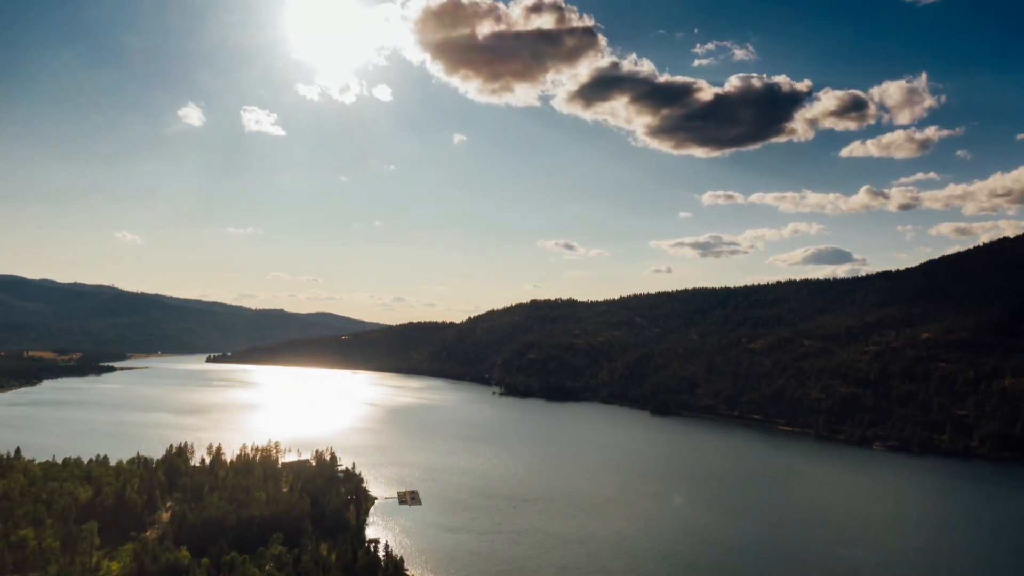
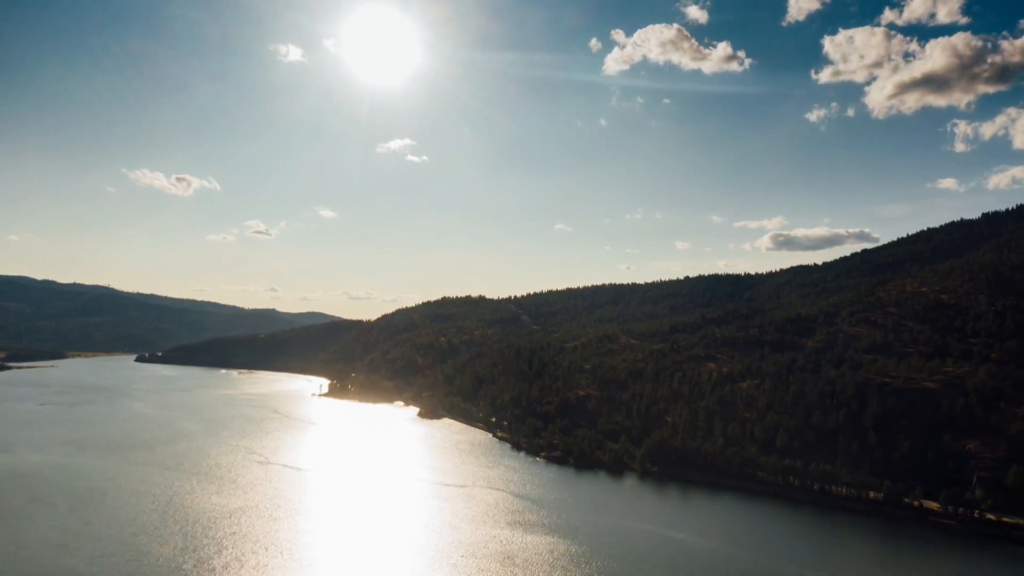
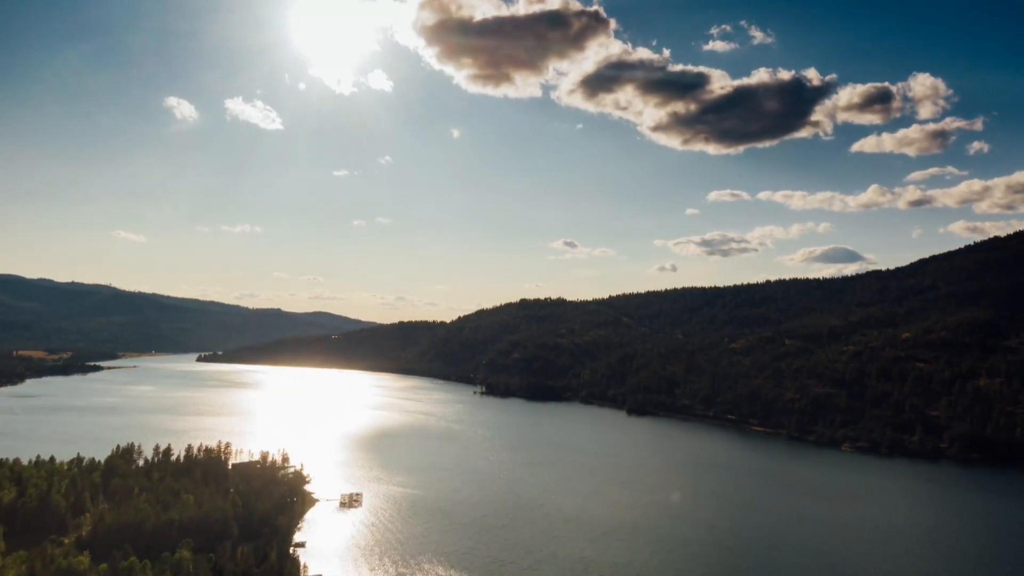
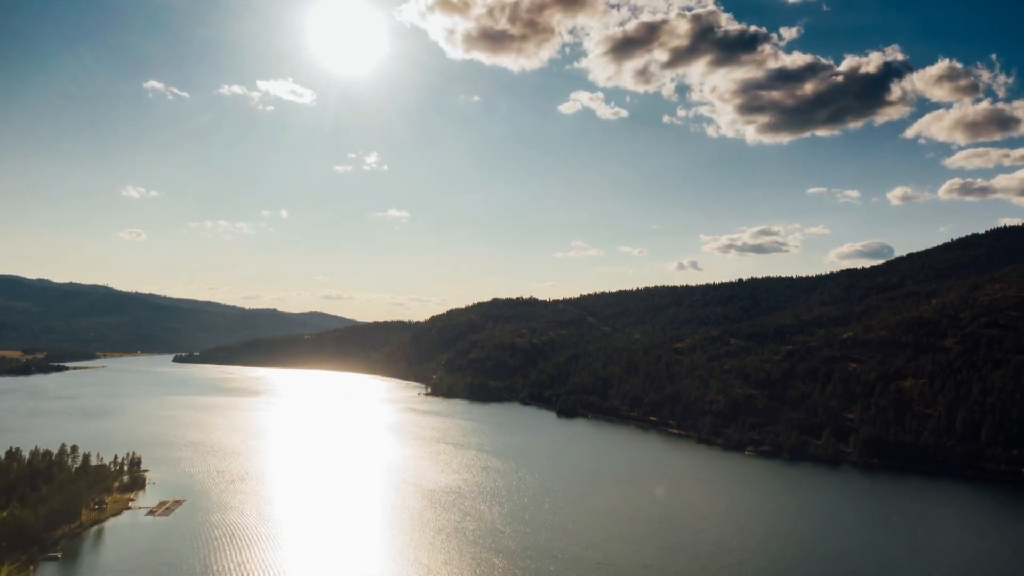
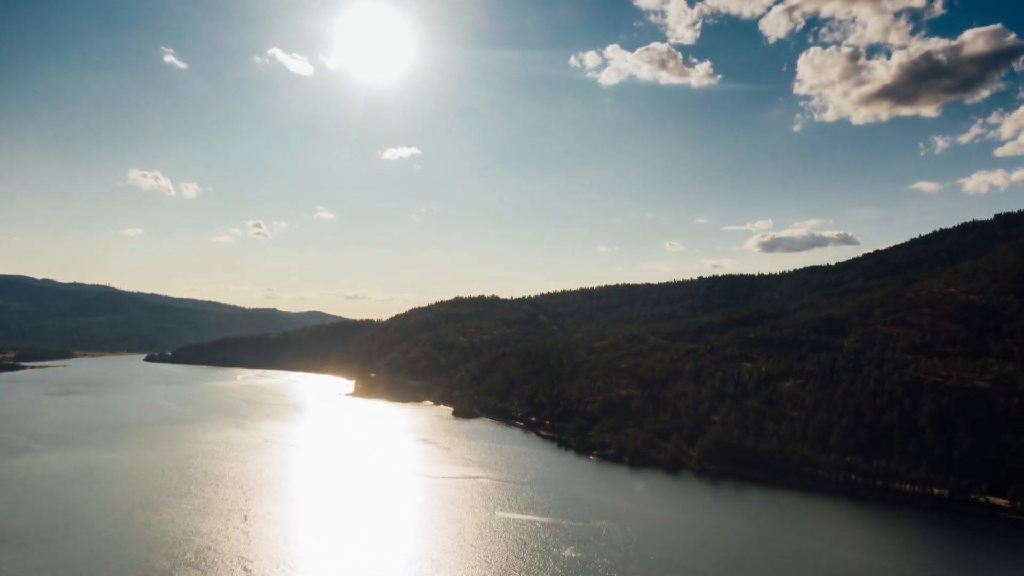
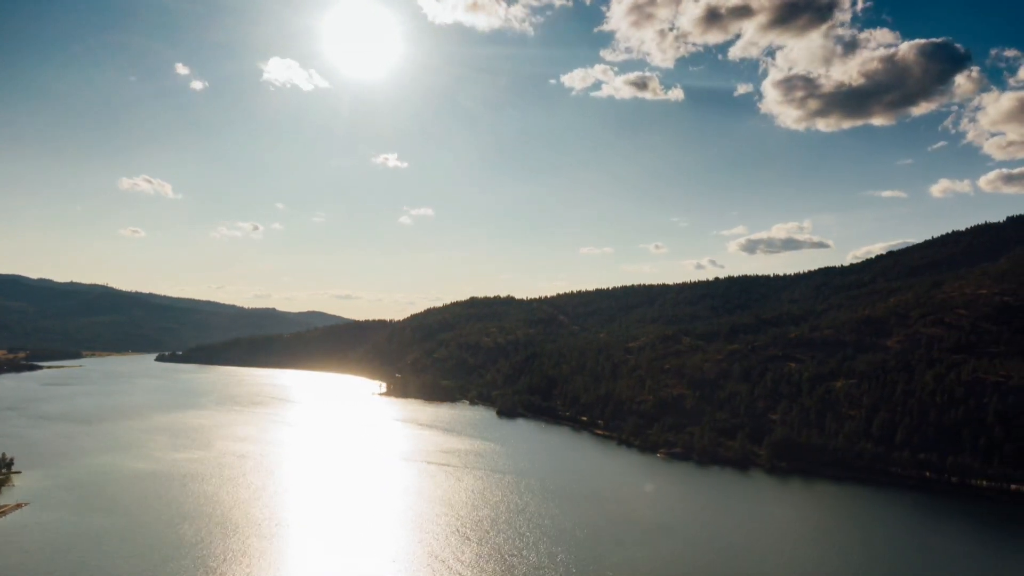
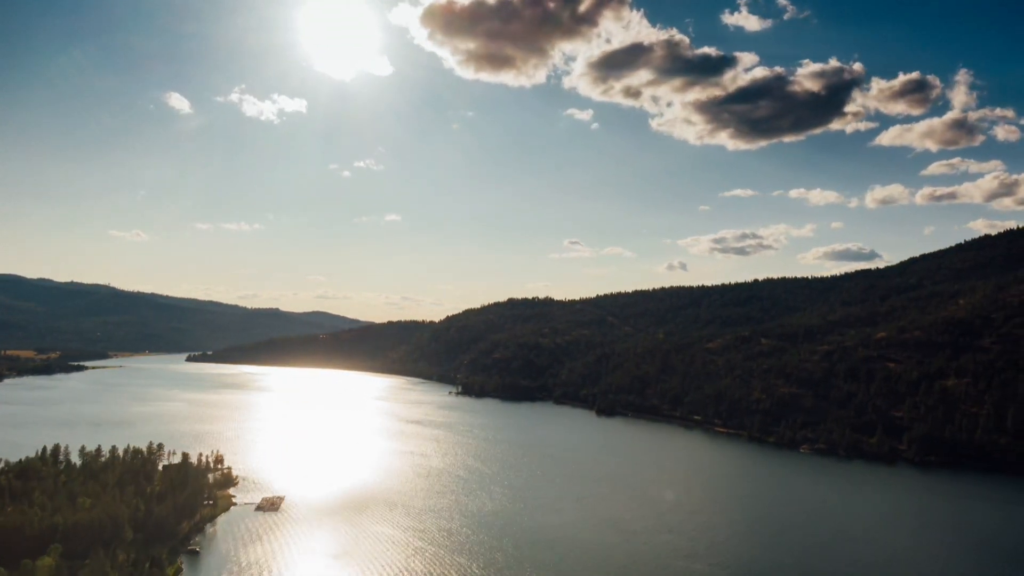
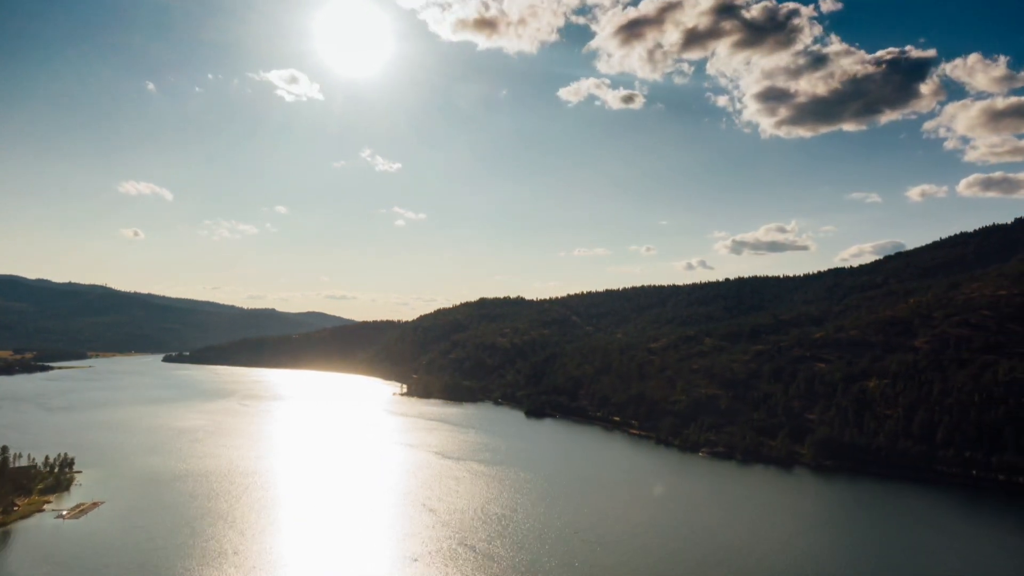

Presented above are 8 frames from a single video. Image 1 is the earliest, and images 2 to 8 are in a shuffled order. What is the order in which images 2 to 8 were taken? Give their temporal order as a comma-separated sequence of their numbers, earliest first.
3, 7, 4, 8, 6, 5, 2
